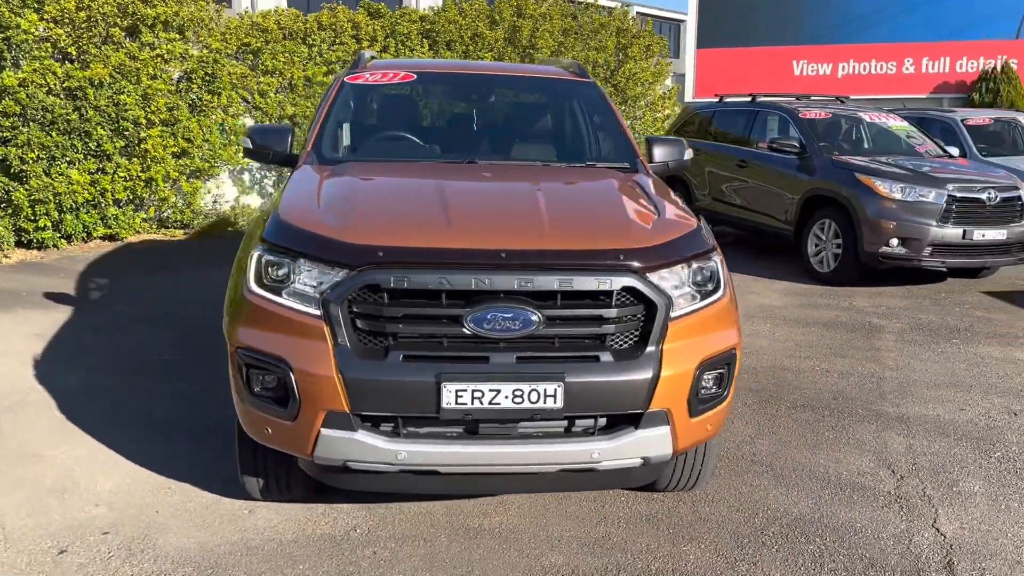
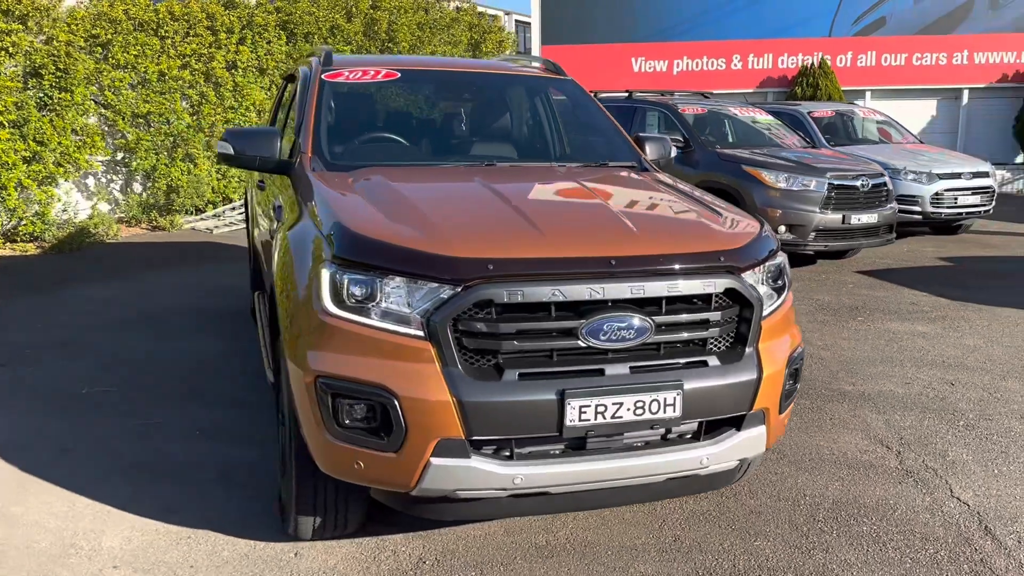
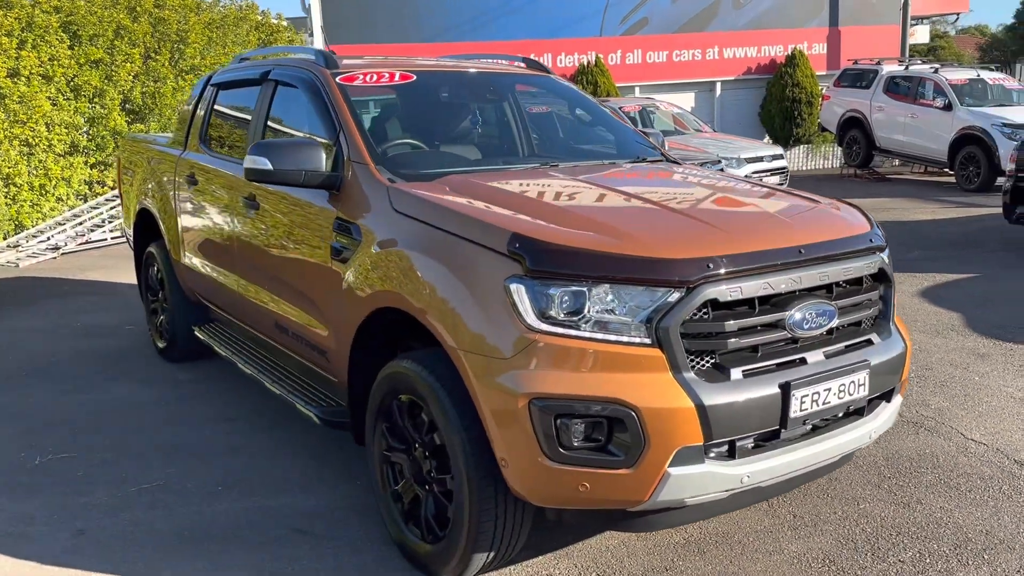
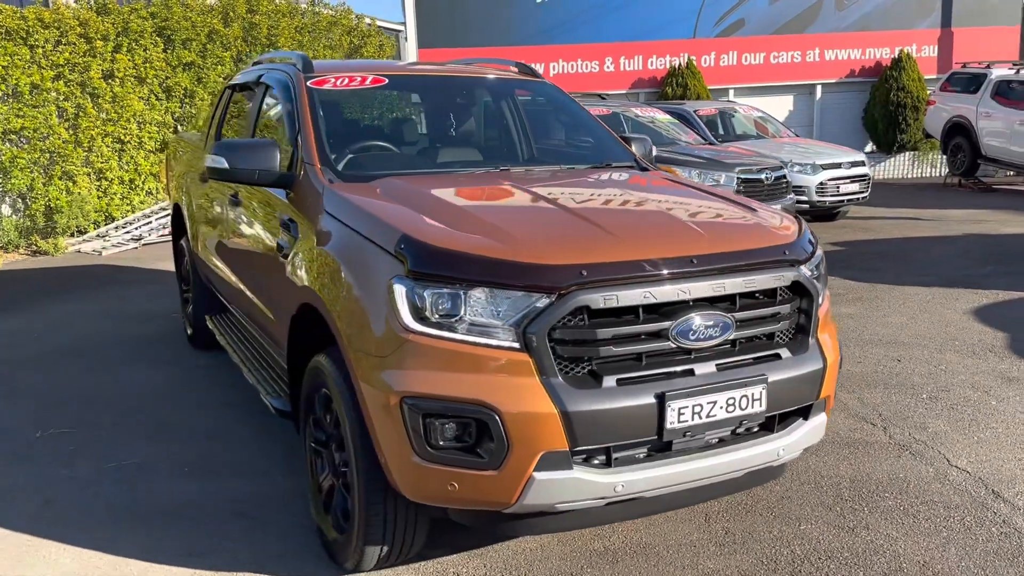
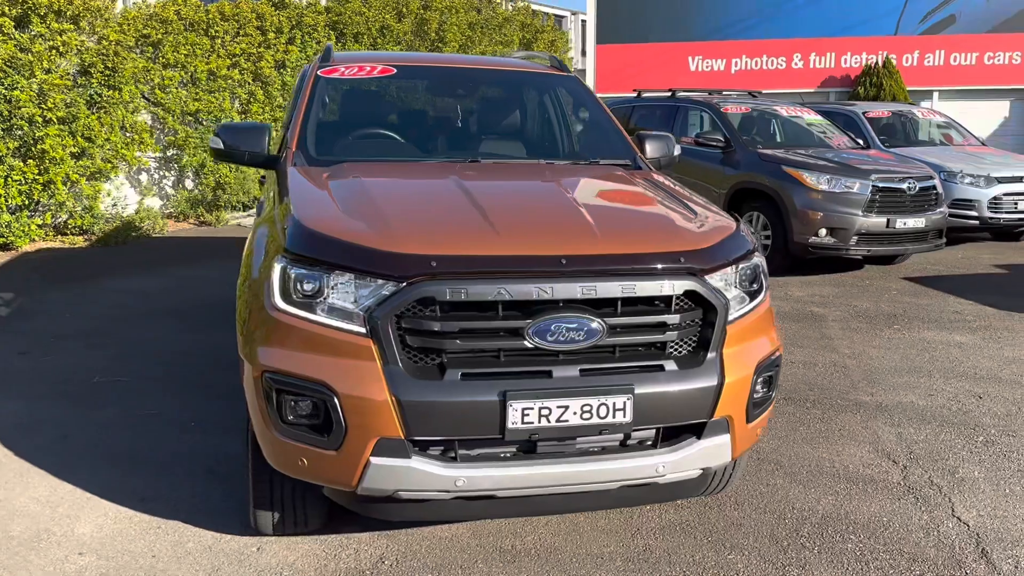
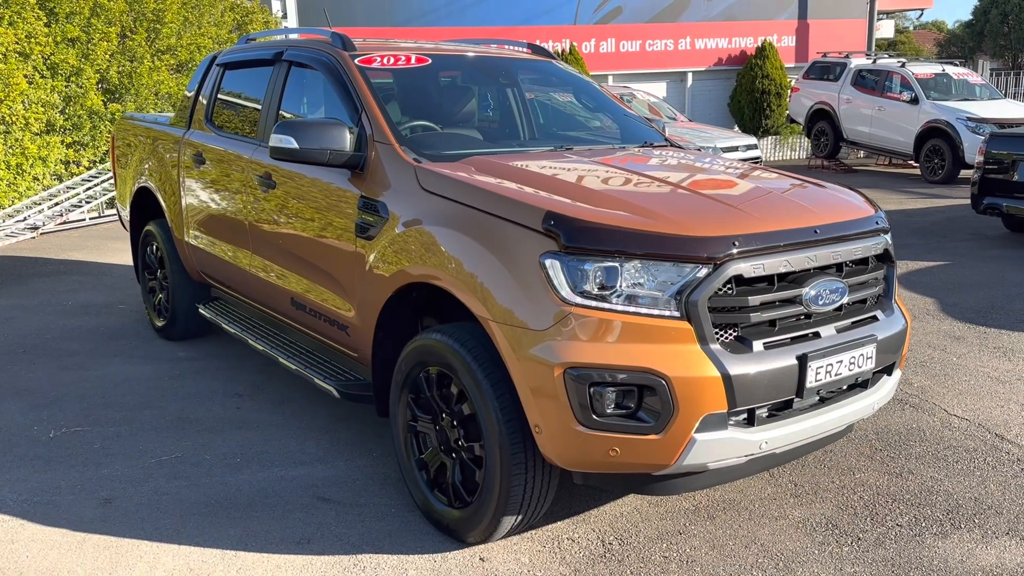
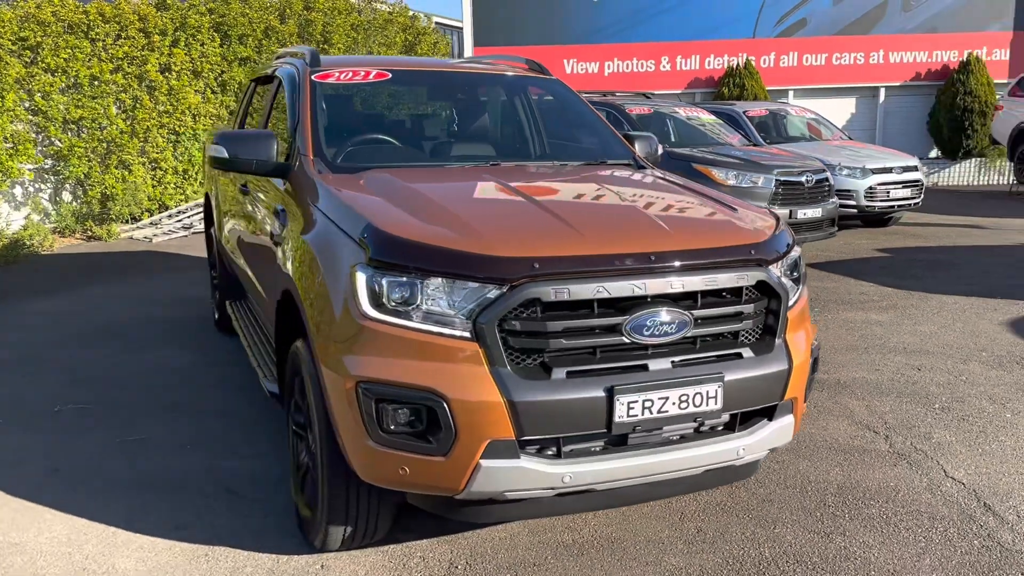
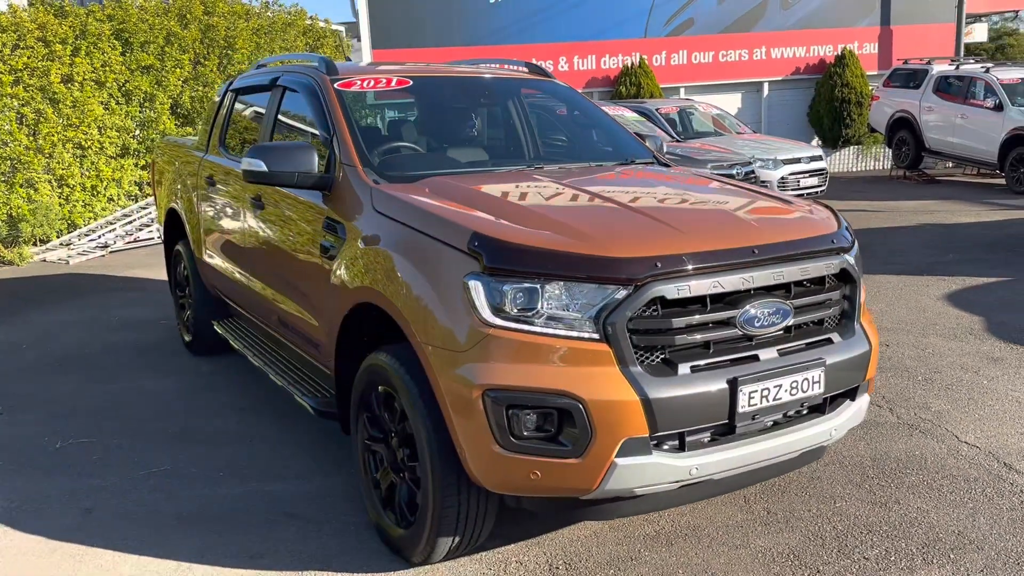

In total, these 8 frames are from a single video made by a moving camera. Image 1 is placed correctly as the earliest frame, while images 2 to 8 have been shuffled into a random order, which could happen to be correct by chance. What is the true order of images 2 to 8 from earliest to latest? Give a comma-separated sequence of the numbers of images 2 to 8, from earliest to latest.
5, 2, 7, 4, 8, 3, 6
